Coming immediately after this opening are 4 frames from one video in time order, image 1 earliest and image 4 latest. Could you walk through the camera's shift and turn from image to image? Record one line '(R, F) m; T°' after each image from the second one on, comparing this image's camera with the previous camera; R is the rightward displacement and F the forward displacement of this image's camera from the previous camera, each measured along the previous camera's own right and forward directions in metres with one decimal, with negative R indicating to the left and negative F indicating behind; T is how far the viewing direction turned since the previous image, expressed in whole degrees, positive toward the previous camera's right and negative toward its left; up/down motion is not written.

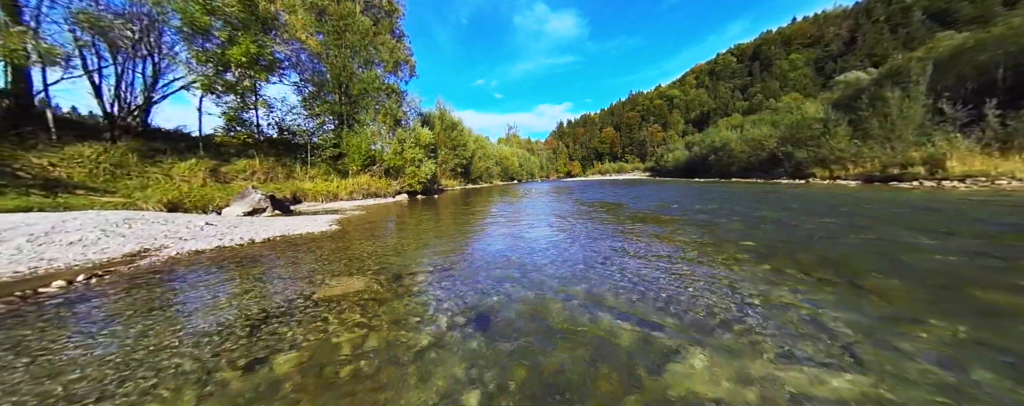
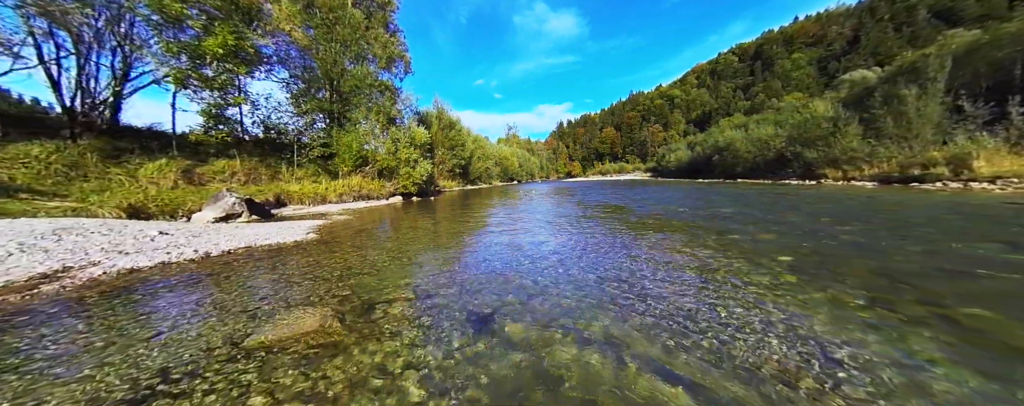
(0.0, +1.3) m; 0°
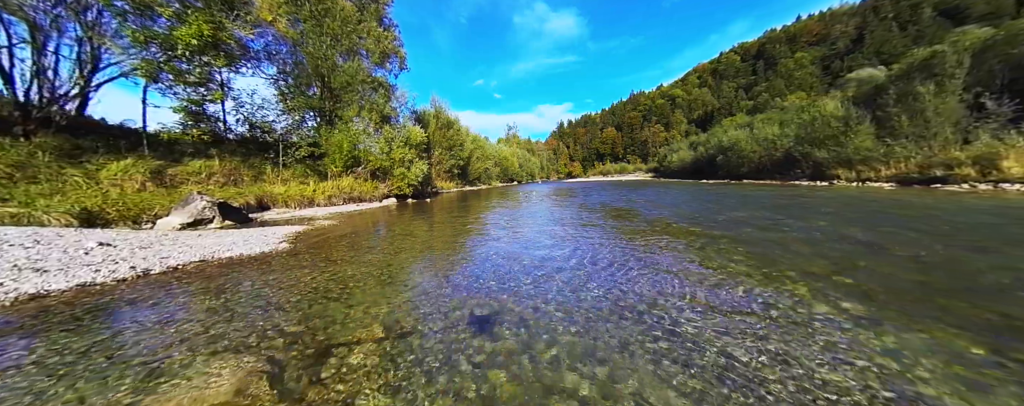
(0.0, +1.2) m; 0°
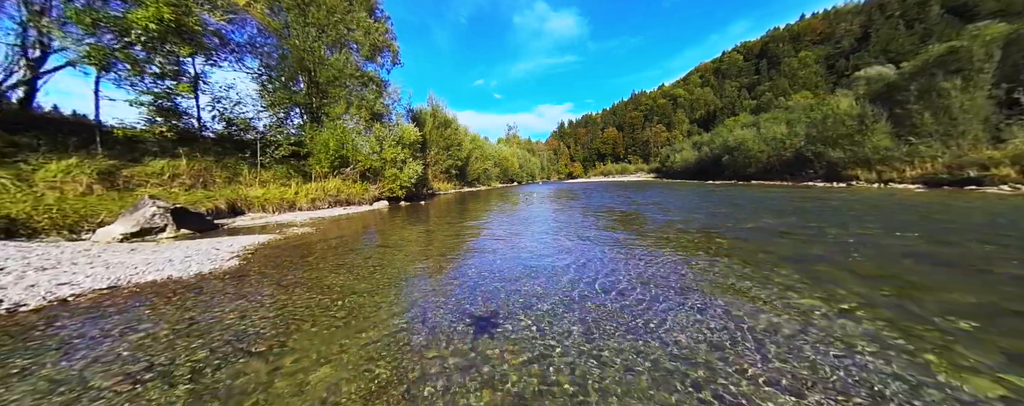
(0.0, +1.6) m; 0°
